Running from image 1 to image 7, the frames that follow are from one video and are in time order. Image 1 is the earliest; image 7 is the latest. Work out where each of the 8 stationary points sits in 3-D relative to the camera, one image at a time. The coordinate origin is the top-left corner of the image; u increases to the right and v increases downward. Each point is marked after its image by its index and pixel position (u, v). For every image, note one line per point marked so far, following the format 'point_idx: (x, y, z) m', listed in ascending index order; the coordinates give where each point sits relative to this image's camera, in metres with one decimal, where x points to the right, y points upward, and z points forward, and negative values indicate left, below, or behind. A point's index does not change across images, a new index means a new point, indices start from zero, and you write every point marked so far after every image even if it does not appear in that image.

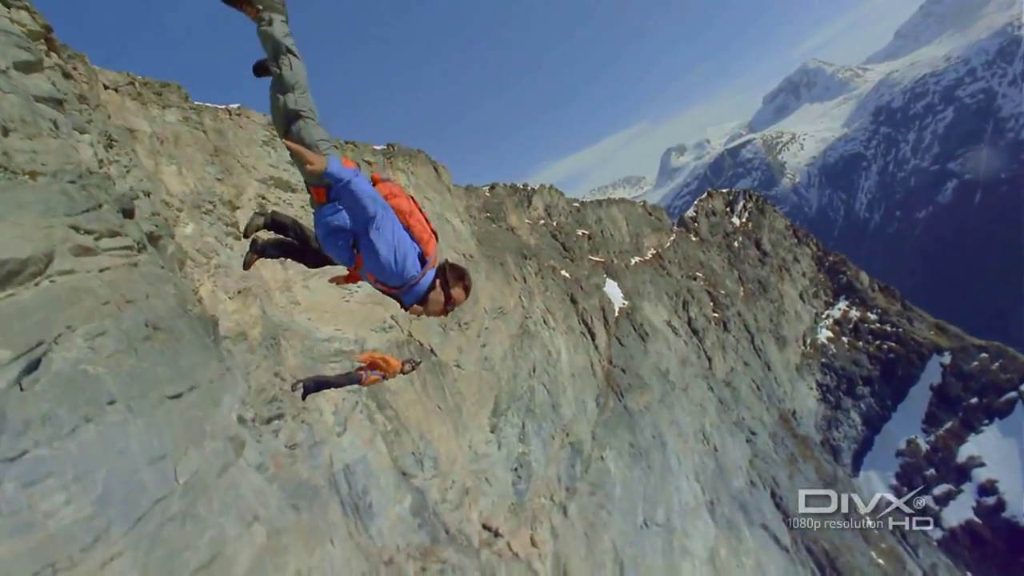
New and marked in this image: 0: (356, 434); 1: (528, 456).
0: (-4.1, -3.8, +12.8) m
1: (+0.6, -6.6, +19.0) m
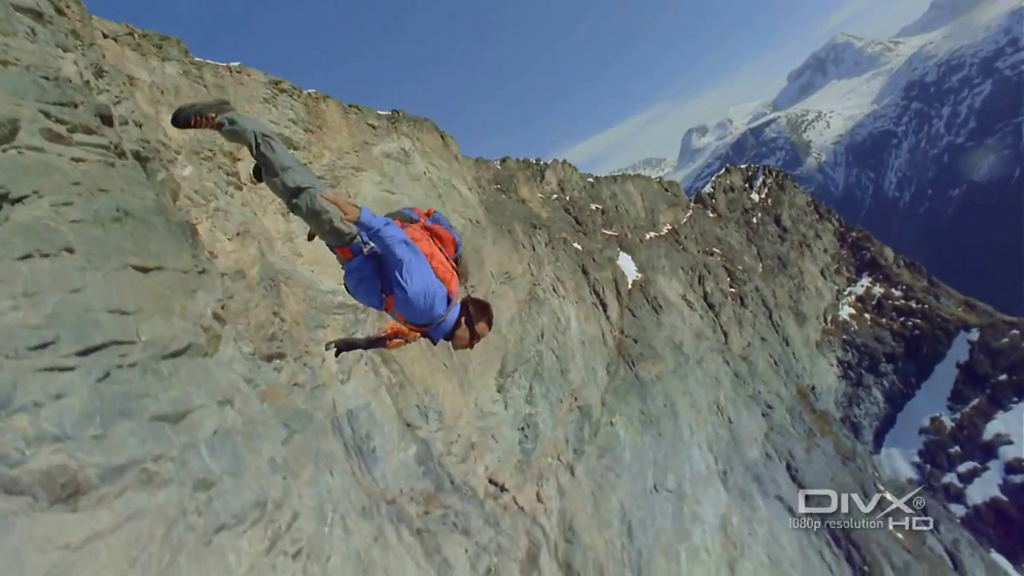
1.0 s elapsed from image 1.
0: (-4.0, -2.5, +13.0) m
1: (+0.9, -5.1, +19.1) m
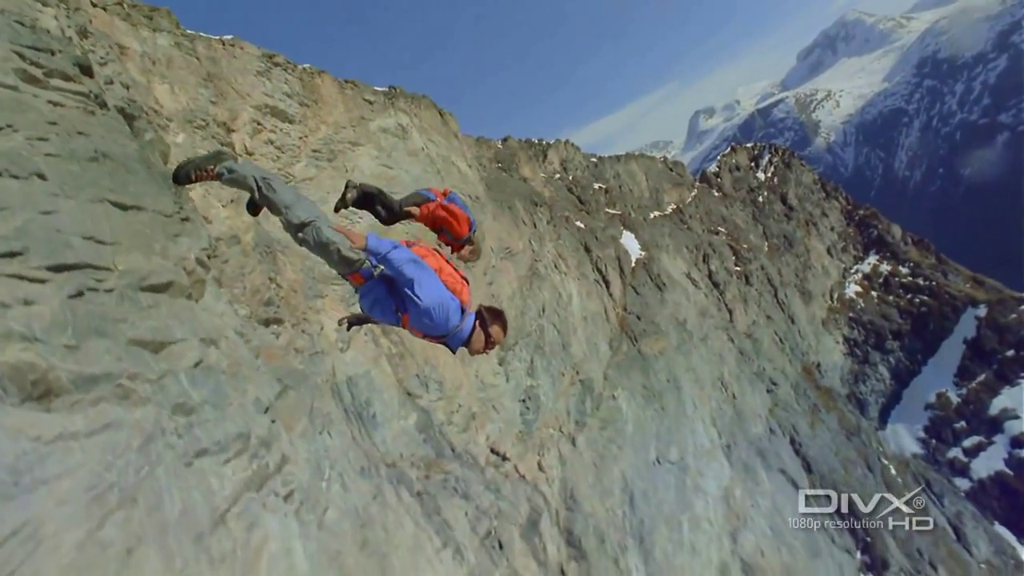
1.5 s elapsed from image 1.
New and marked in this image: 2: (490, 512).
0: (-4.1, -1.7, +13.1) m
1: (+1.0, -4.1, +19.3) m
2: (-0.7, -6.1, +13.6) m
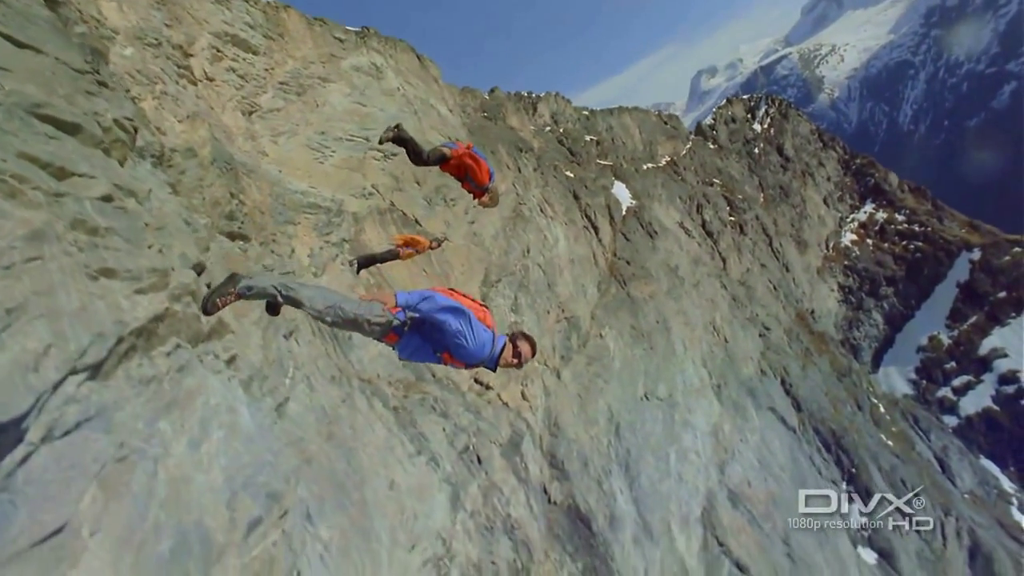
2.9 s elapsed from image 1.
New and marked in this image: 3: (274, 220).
0: (-4.8, +0.3, +13.2) m
1: (+0.3, -1.5, +19.5) m
2: (-1.2, -4.0, +14.0) m
3: (-6.0, +1.7, +12.4) m
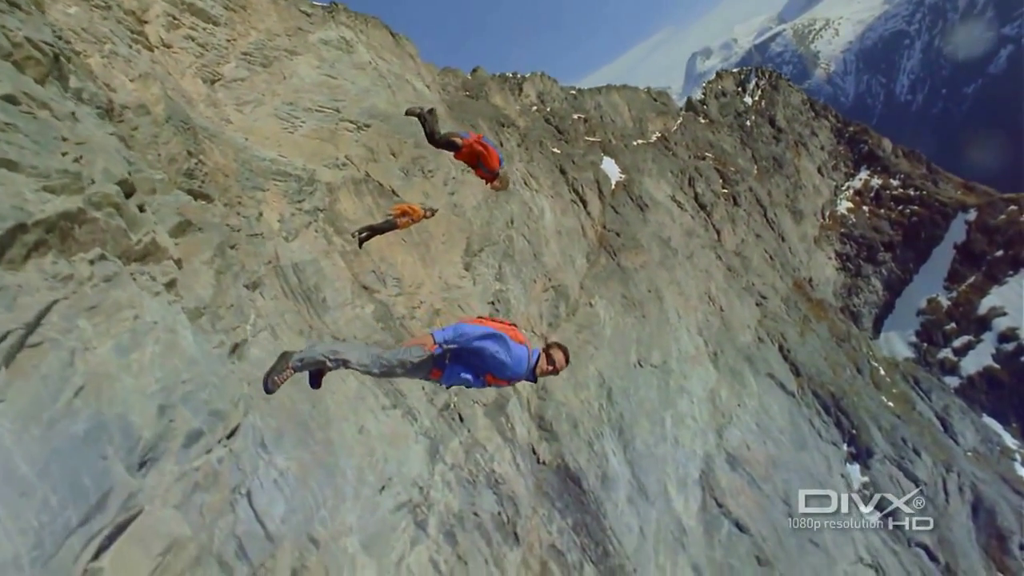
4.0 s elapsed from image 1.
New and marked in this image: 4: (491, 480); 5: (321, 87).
0: (-5.6, +1.2, +13.2) m
1: (-0.3, -0.2, +19.5) m
2: (-1.7, -2.9, +14.0) m
3: (-6.8, +2.6, +12.4) m
4: (-0.6, -5.2, +13.4) m
5: (-6.5, +6.8, +16.6) m
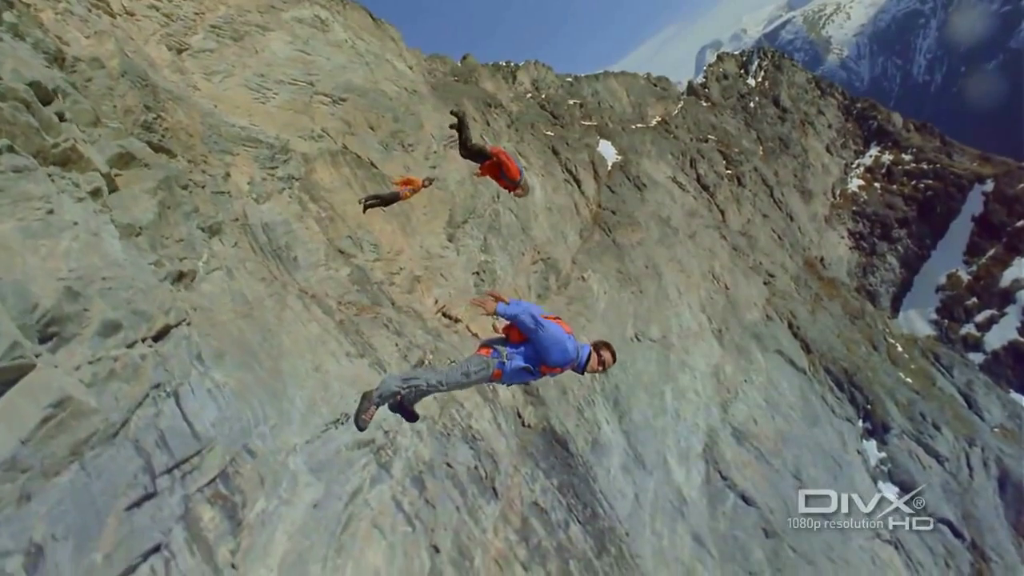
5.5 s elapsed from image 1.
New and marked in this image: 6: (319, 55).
0: (-6.4, +2.2, +13.5) m
1: (-0.9, +1.0, +19.6) m
2: (-2.4, -1.7, +14.1) m
3: (-7.8, +3.6, +12.7) m
4: (-1.2, -4.0, +13.4) m
5: (-7.5, +7.8, +16.9) m
6: (-7.0, +8.5, +17.9) m
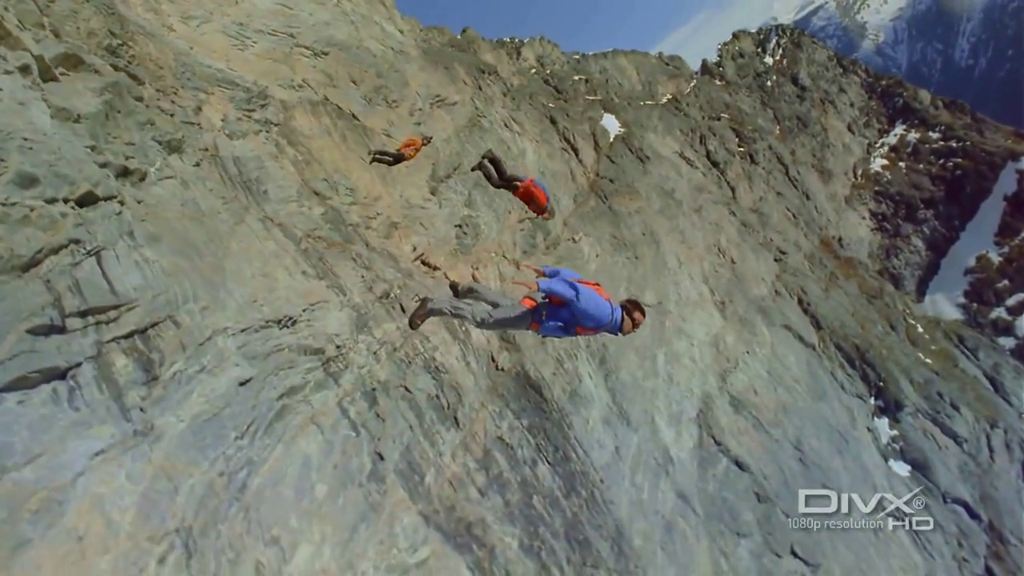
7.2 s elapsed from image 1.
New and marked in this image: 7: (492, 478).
0: (-7.4, +4.0, +14.0) m
1: (-1.6, +2.8, +19.8) m
2: (-3.4, +0.1, +14.5) m
3: (-8.8, +5.4, +13.3) m
4: (-2.2, -2.2, +13.7) m
5: (-8.3, +9.6, +17.4) m
6: (-7.8, +10.4, +18.4) m
7: (-0.5, -5.3, +13.8) m
